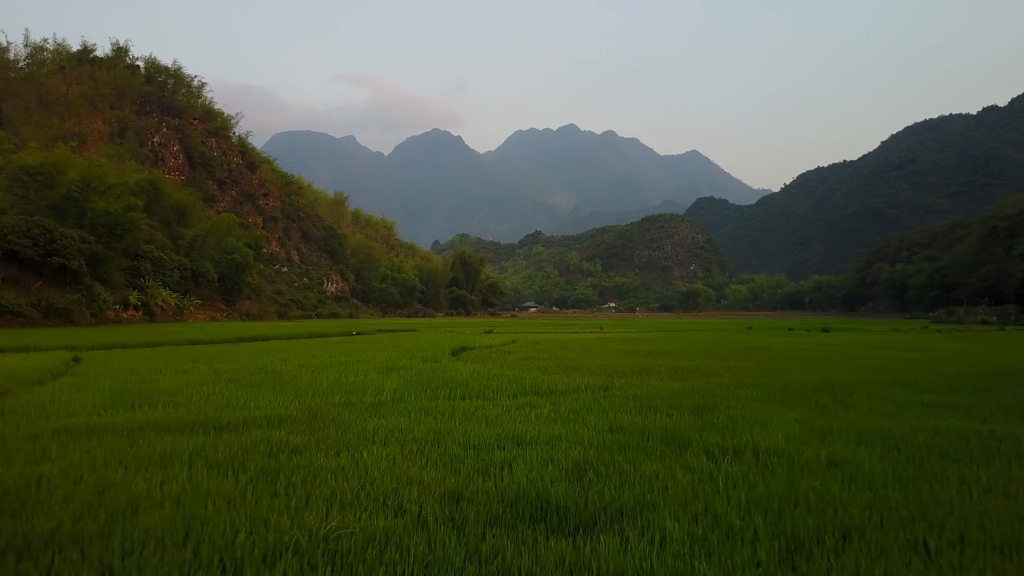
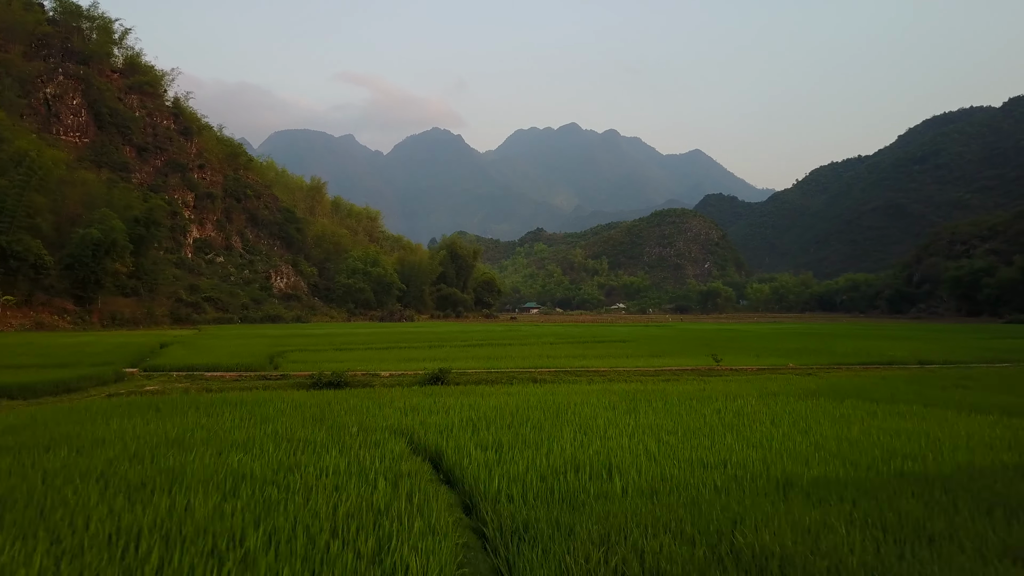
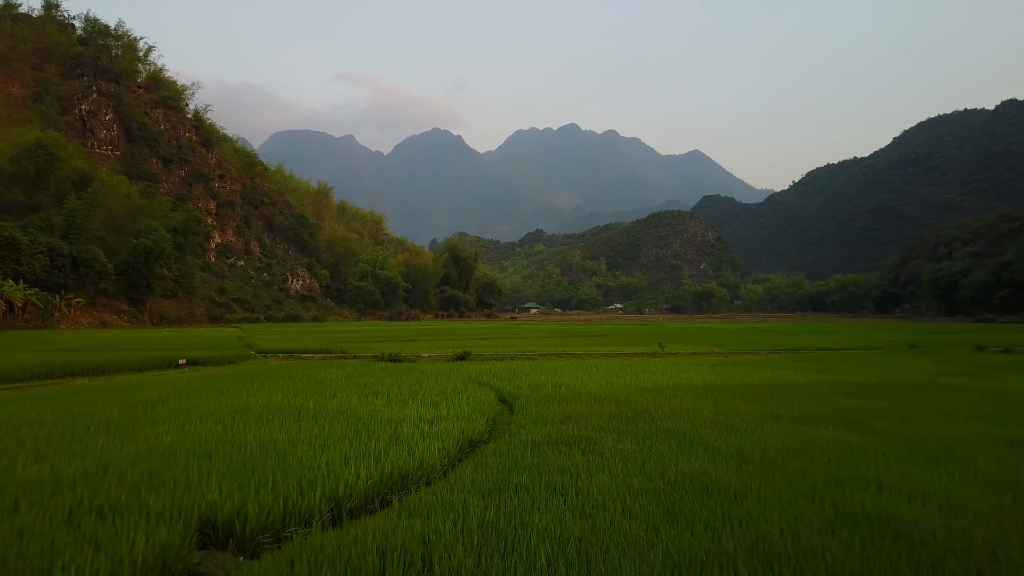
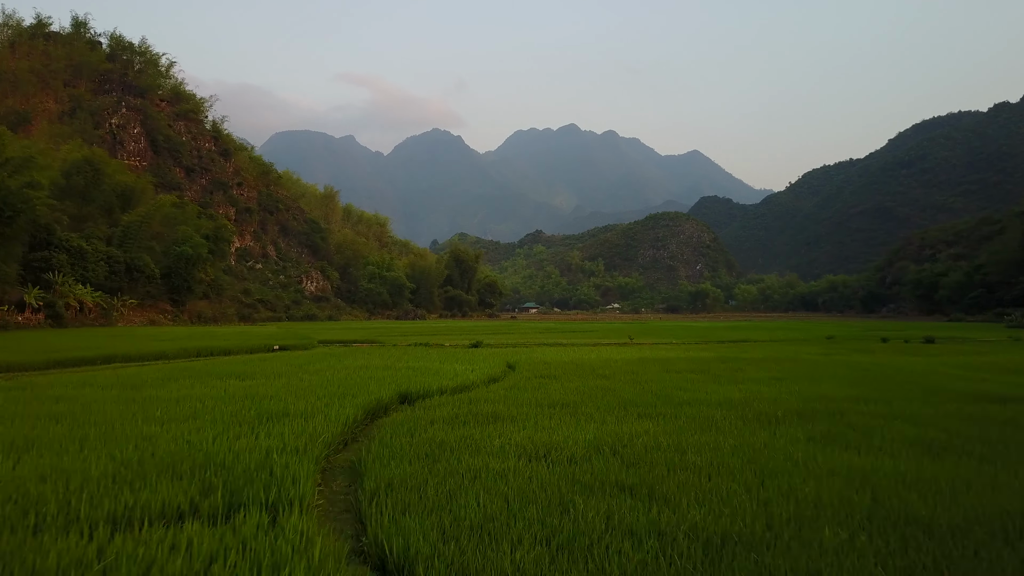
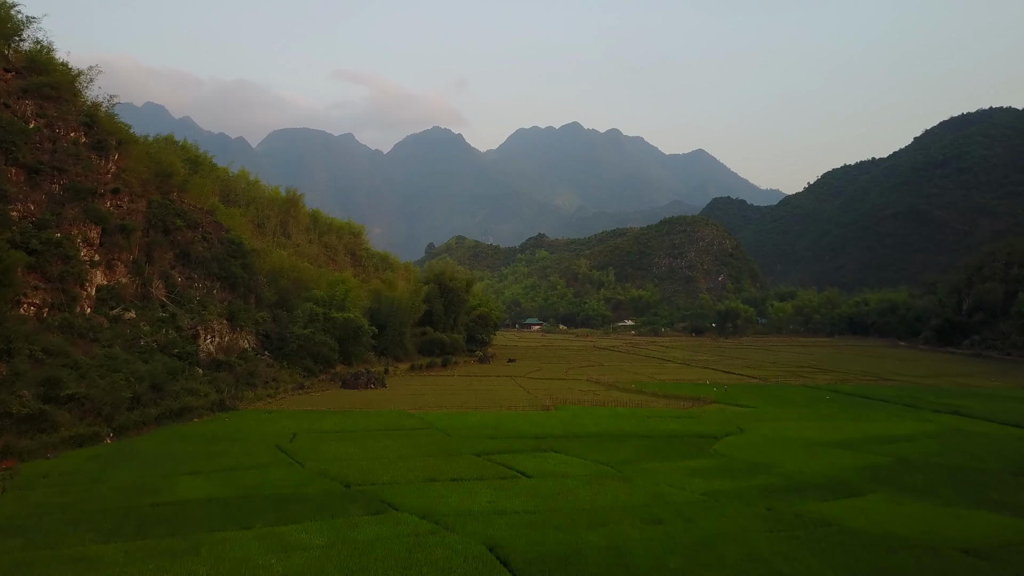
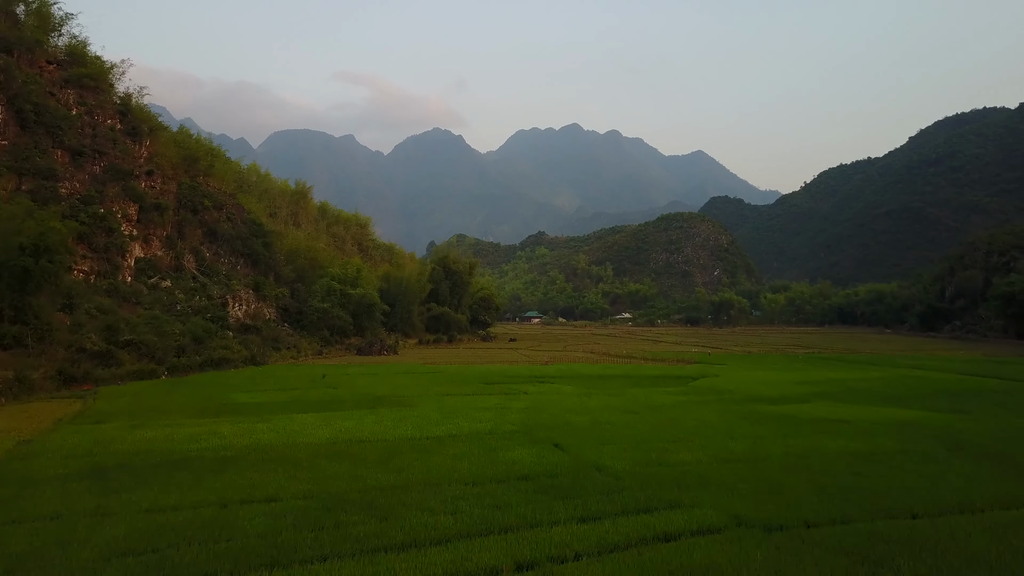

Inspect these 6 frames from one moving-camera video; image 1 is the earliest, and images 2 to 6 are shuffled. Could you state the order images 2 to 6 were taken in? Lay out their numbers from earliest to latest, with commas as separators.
4, 3, 2, 6, 5
